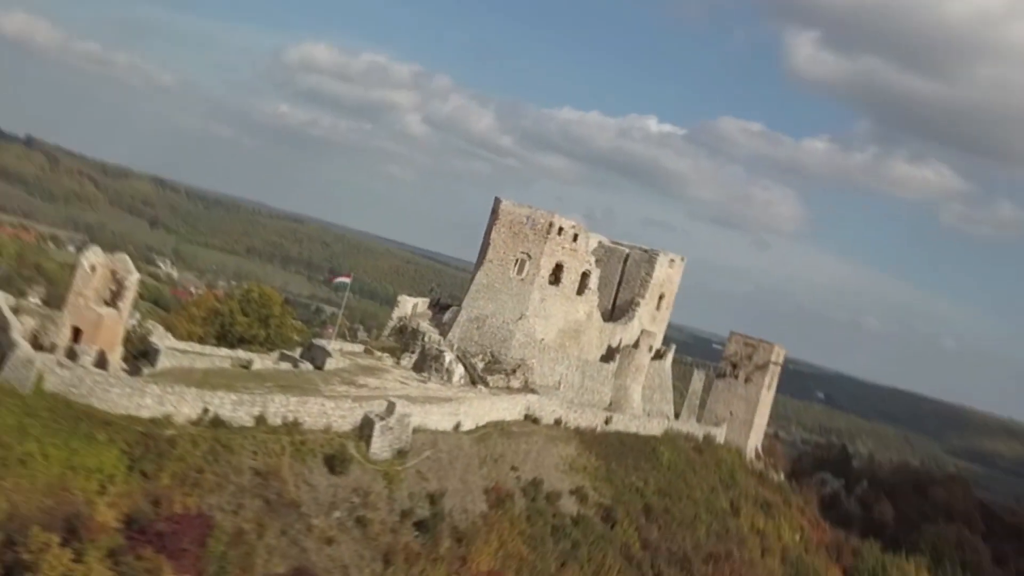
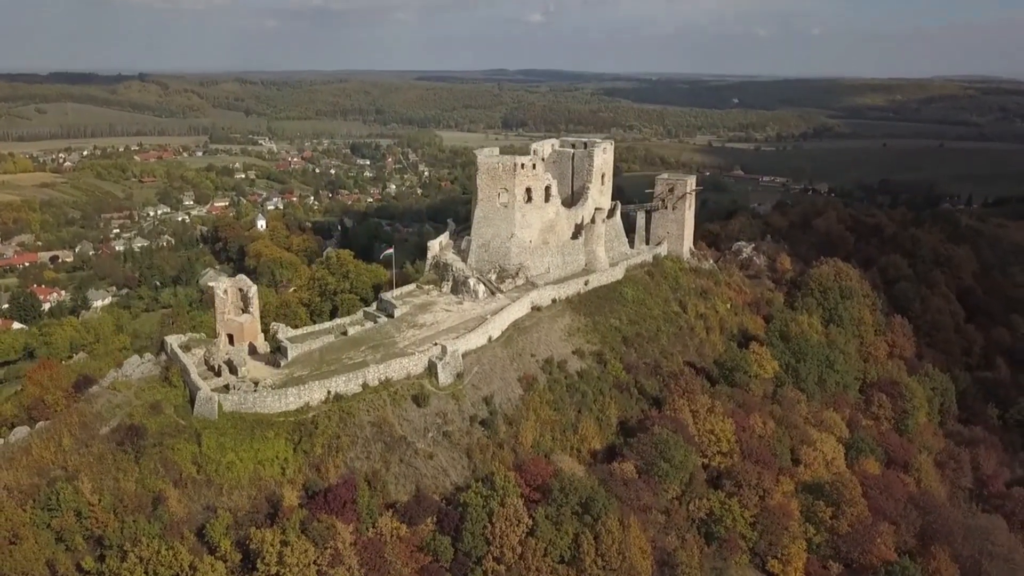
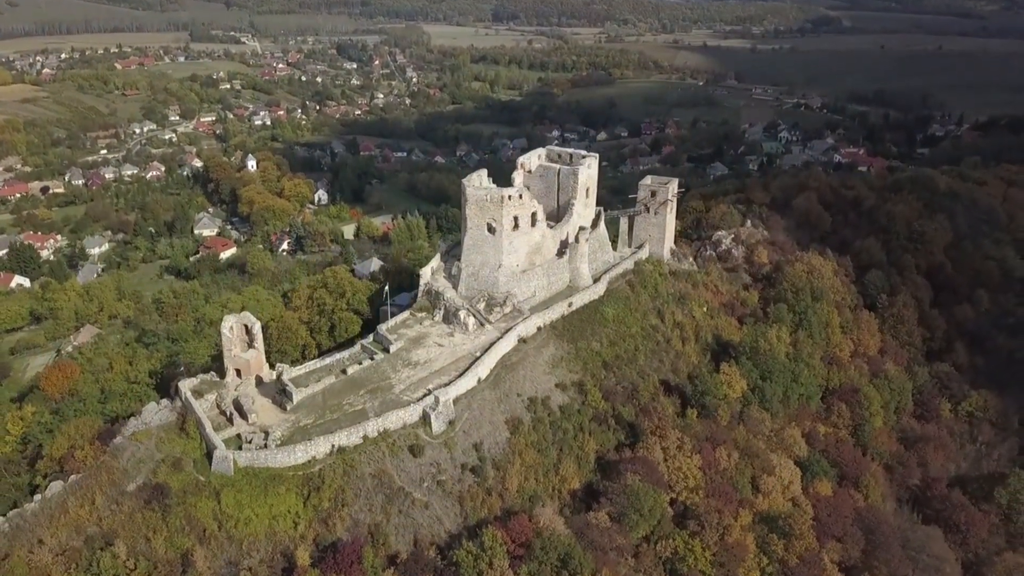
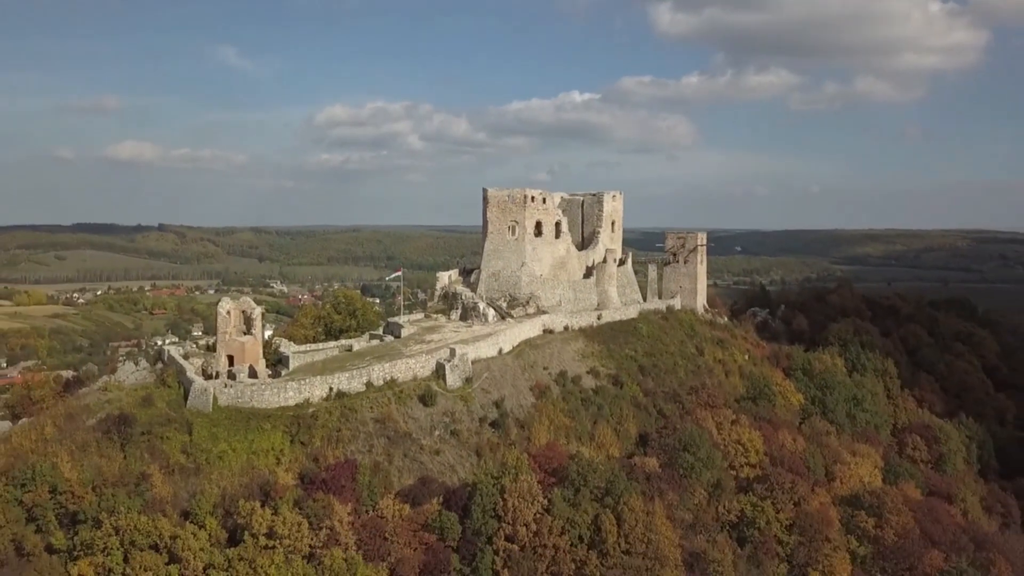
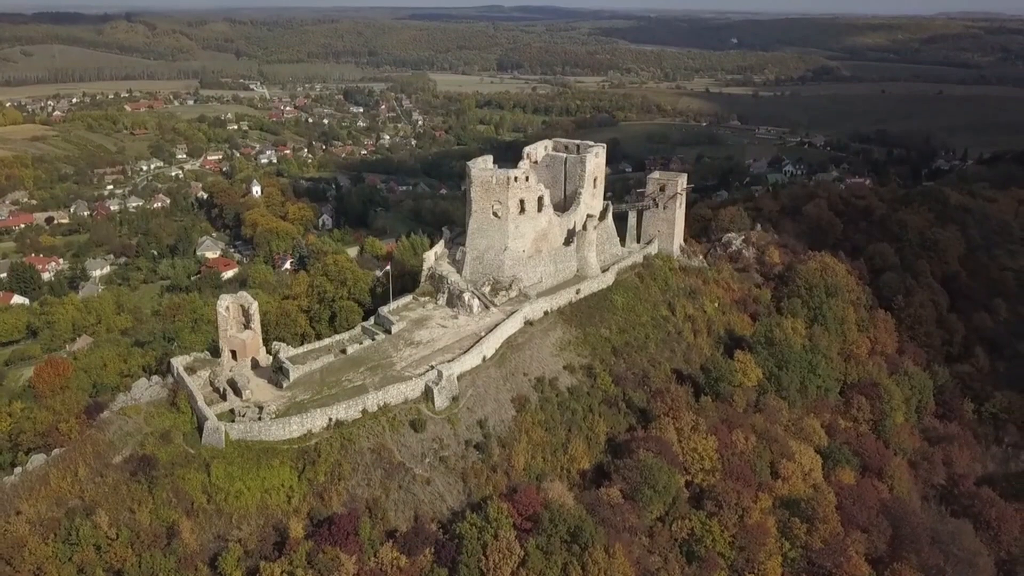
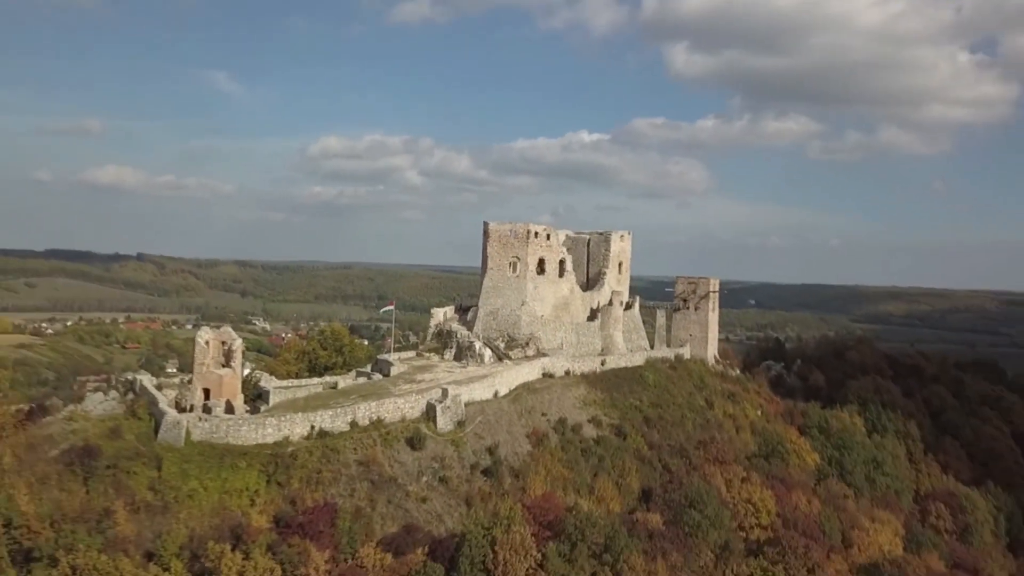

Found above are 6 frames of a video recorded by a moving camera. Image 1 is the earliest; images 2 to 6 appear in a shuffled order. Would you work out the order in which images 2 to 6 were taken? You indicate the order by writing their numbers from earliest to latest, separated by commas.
6, 4, 2, 5, 3
